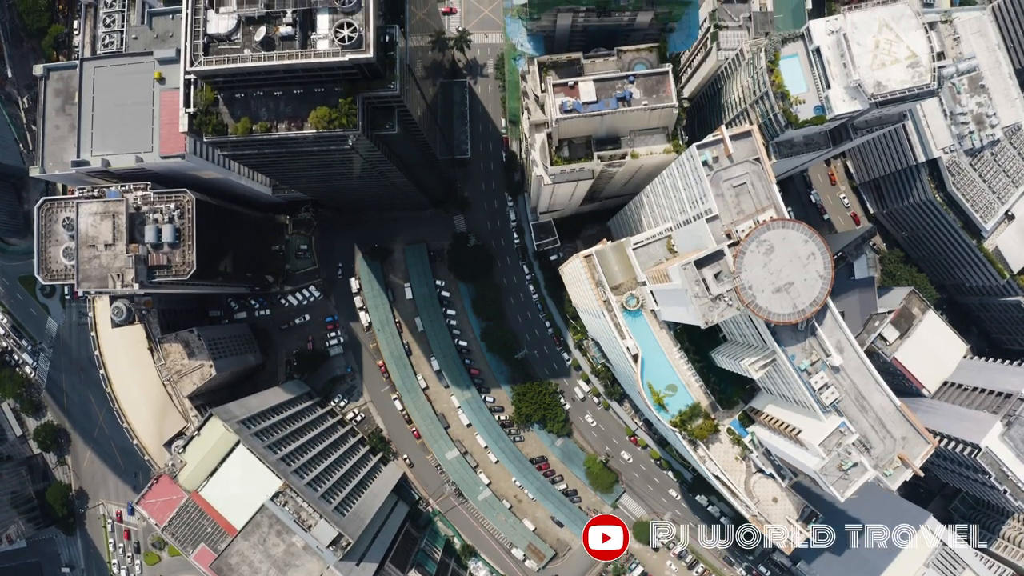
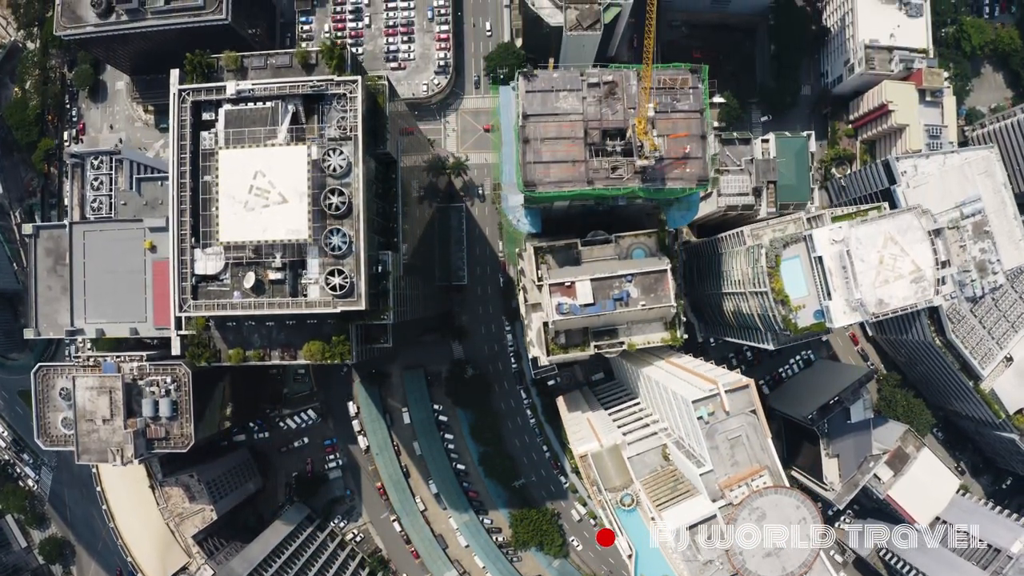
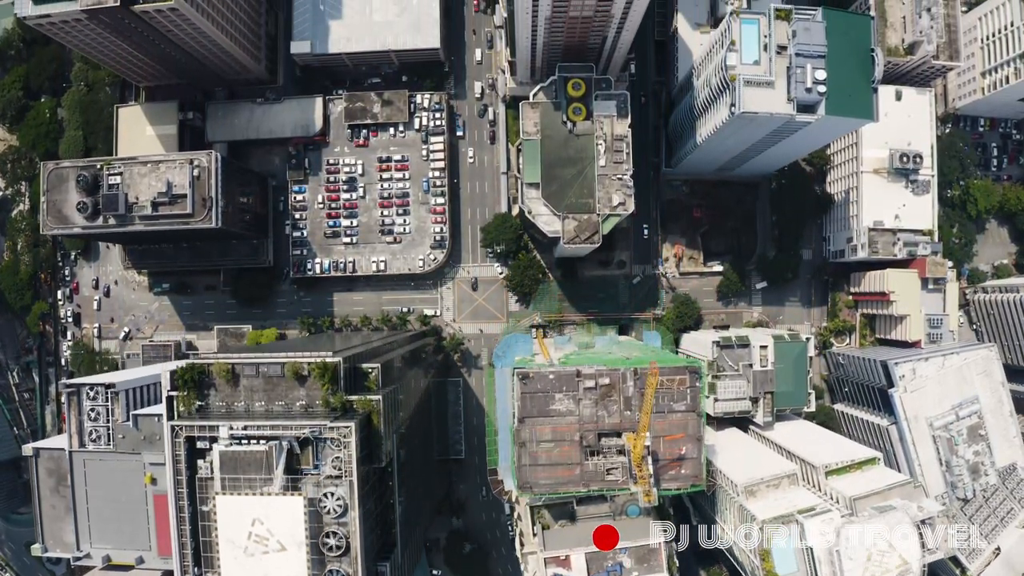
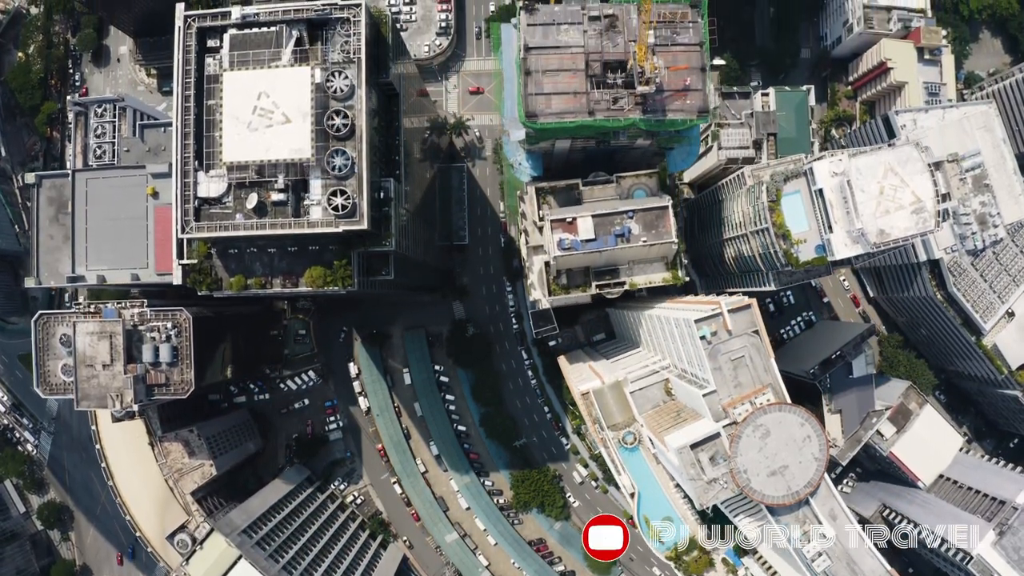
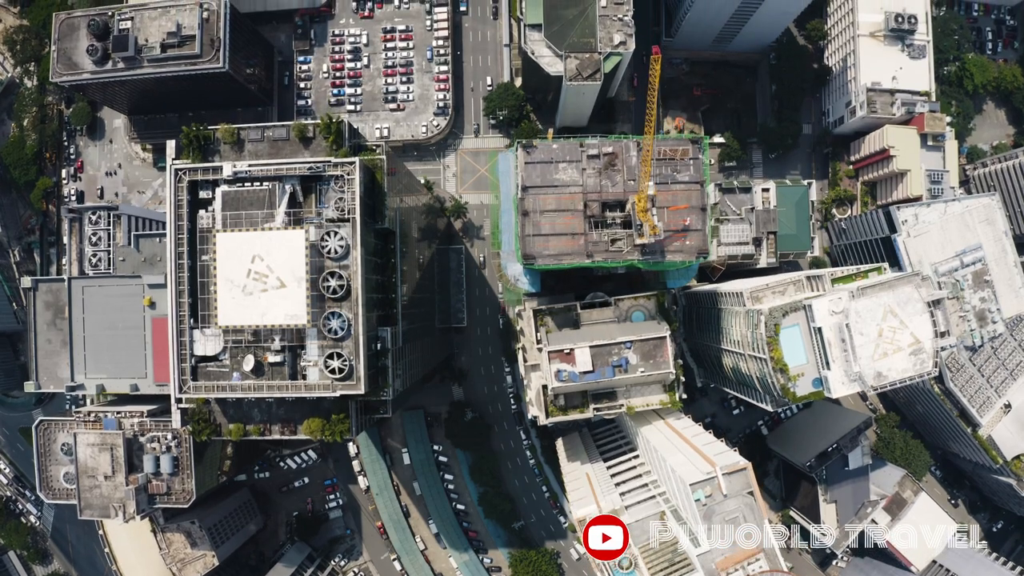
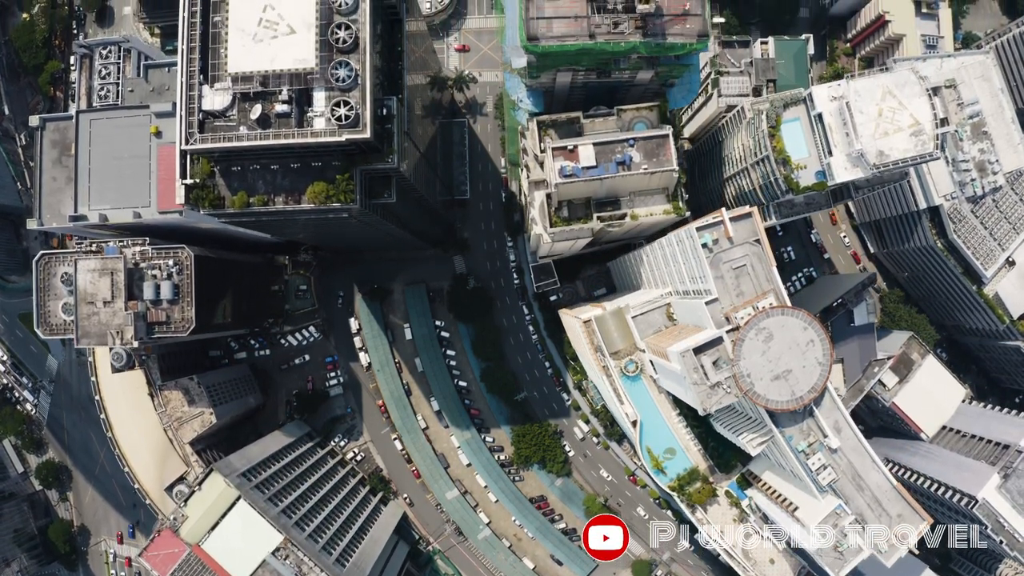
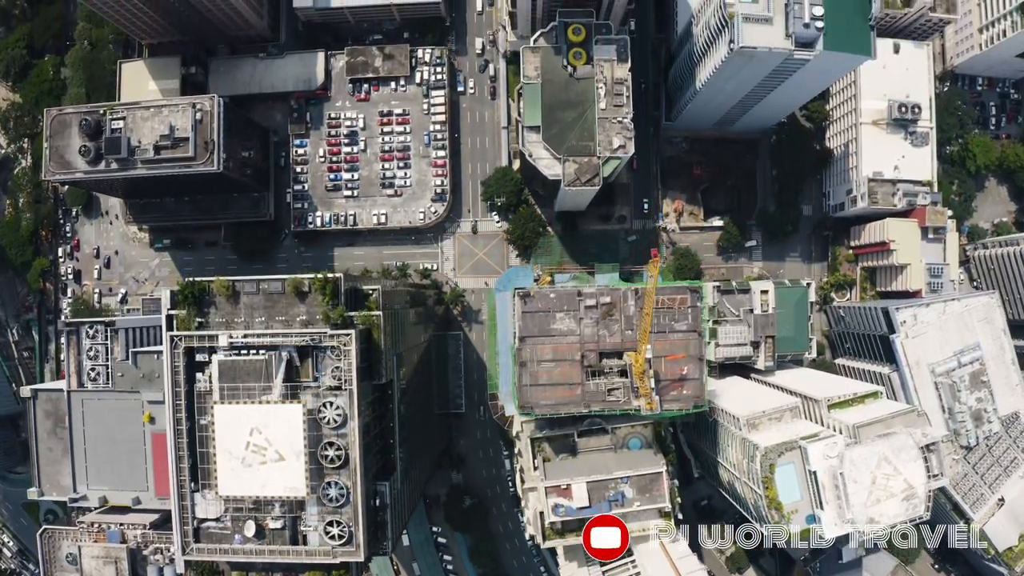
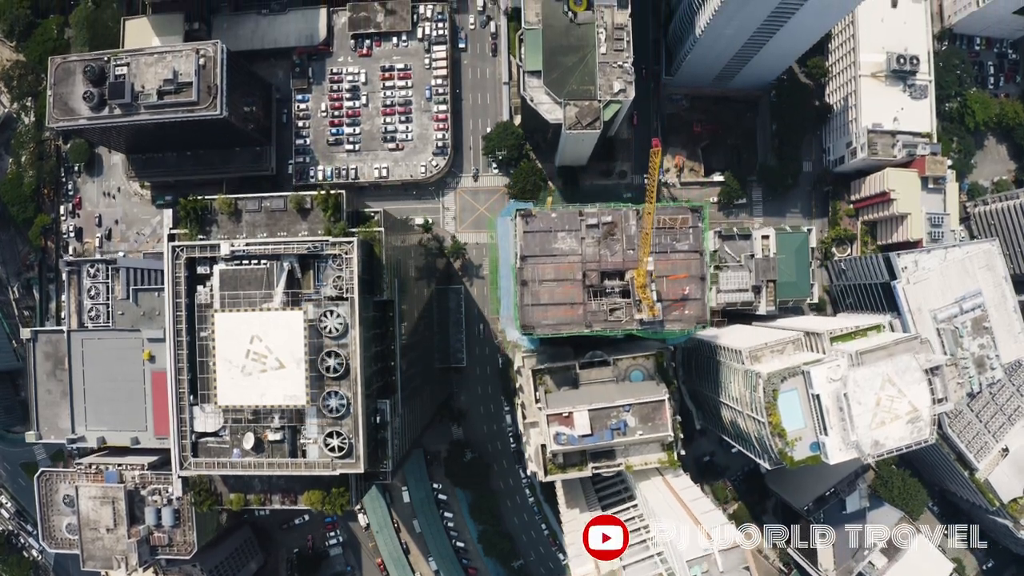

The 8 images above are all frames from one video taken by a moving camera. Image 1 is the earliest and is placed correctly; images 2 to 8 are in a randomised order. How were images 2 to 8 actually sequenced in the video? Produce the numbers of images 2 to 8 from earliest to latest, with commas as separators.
6, 4, 2, 5, 8, 7, 3
